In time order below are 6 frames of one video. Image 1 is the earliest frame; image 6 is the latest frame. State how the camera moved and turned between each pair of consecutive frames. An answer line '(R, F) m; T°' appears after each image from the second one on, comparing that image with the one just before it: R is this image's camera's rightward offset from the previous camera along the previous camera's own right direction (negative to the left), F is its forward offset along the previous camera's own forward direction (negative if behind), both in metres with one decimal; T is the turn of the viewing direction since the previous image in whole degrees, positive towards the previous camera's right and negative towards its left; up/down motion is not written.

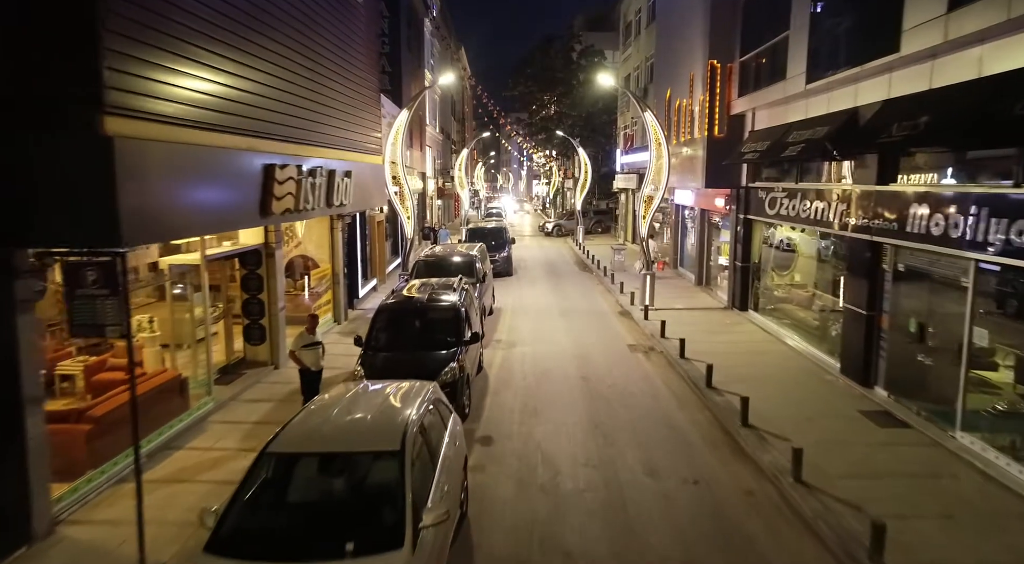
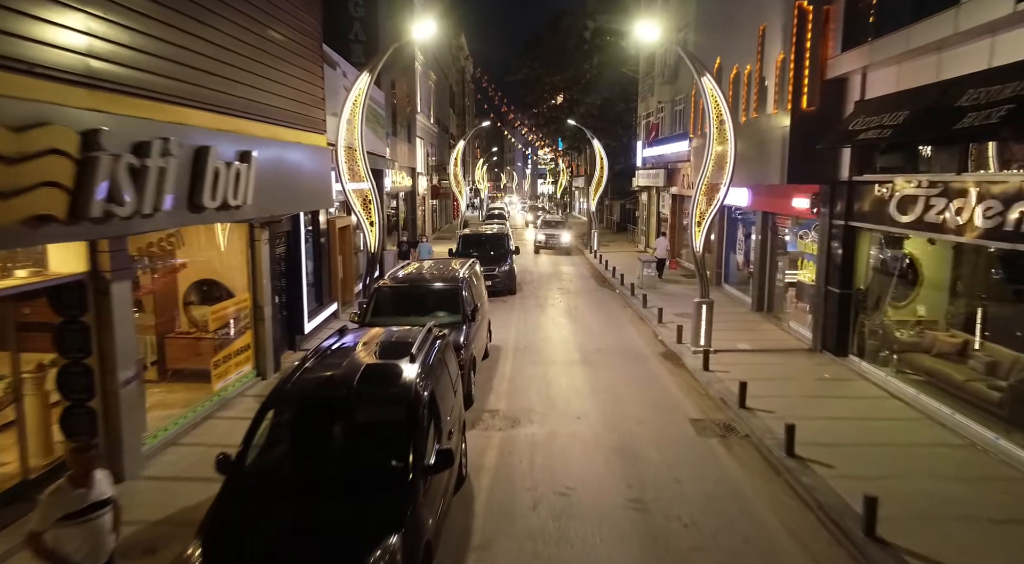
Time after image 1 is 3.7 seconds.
(0.0, +5.0) m; 0°
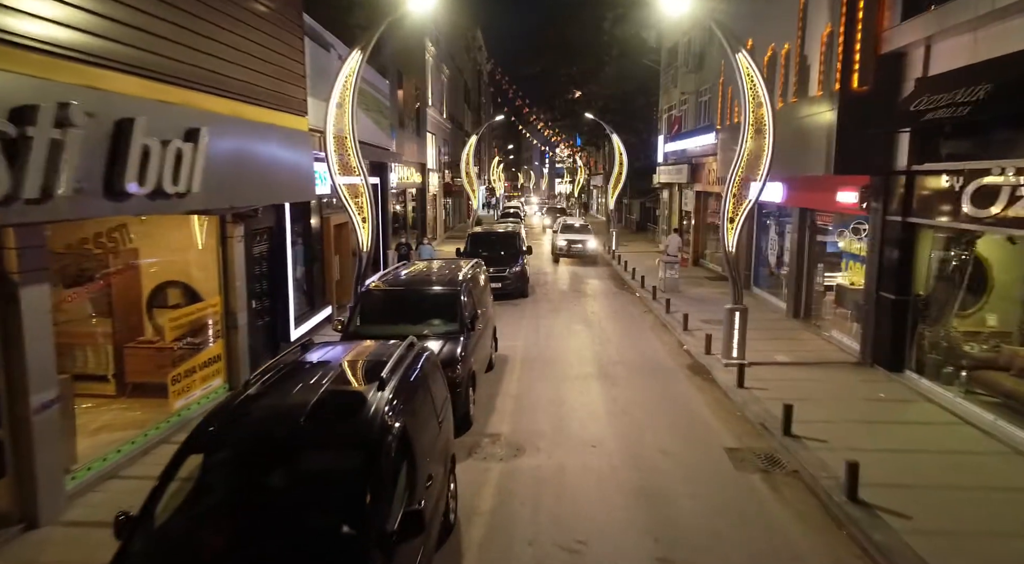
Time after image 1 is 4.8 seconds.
(+0.2, +1.4) m; -2°
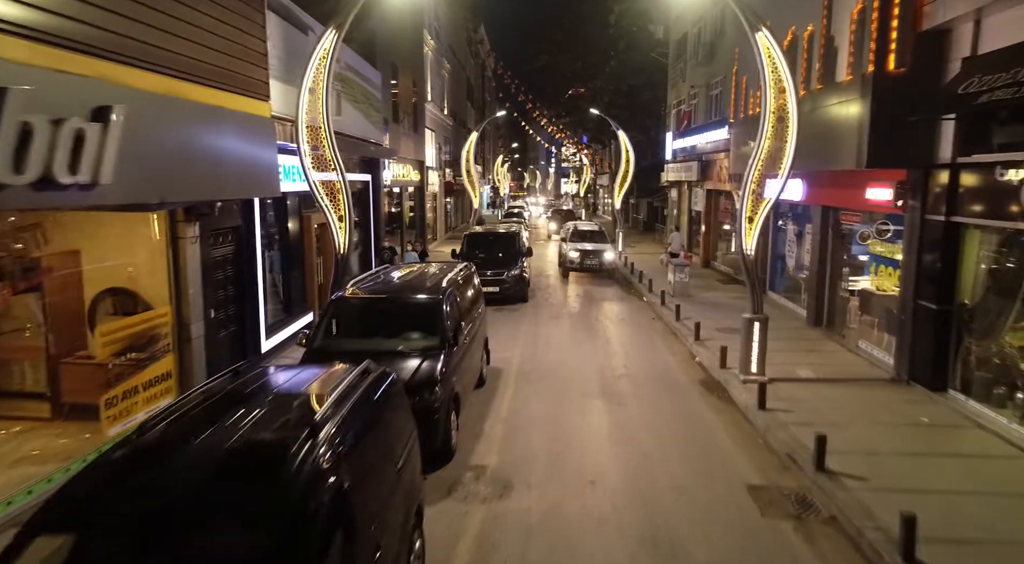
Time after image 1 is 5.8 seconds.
(+0.2, +1.2) m; -1°
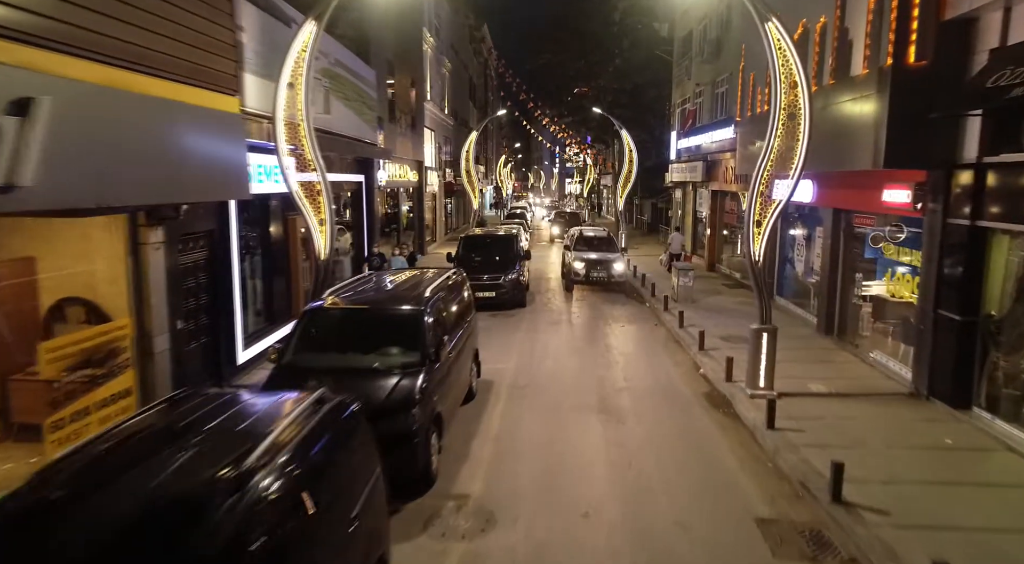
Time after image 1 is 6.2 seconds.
(+0.2, +0.6) m; 0°
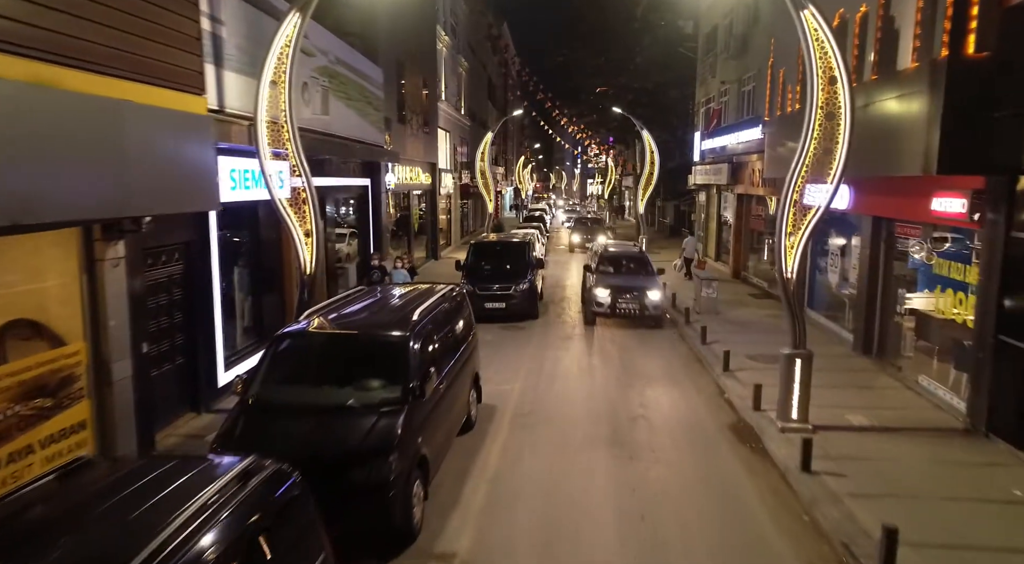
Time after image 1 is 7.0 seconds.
(+0.2, +0.9) m; -2°
